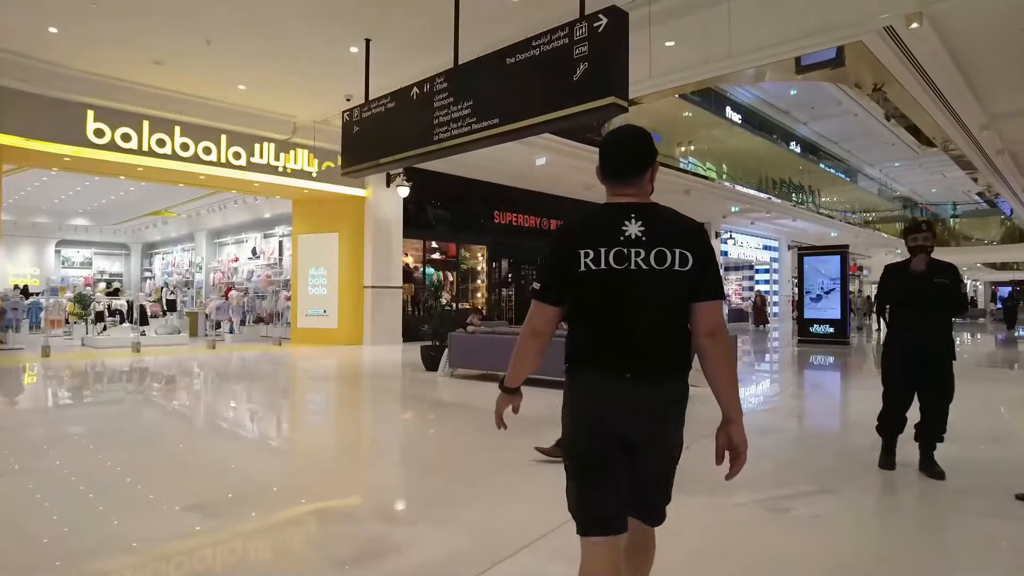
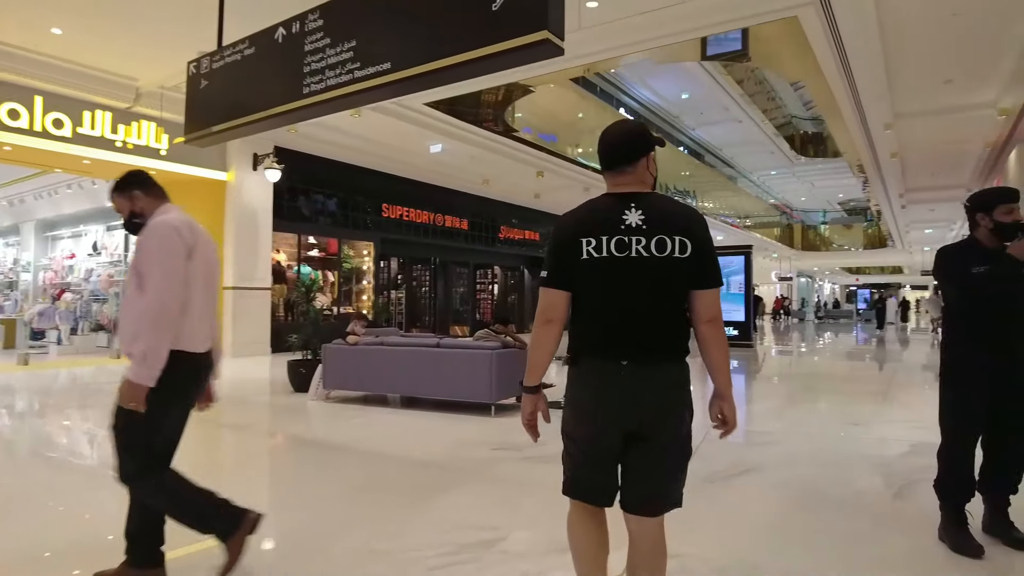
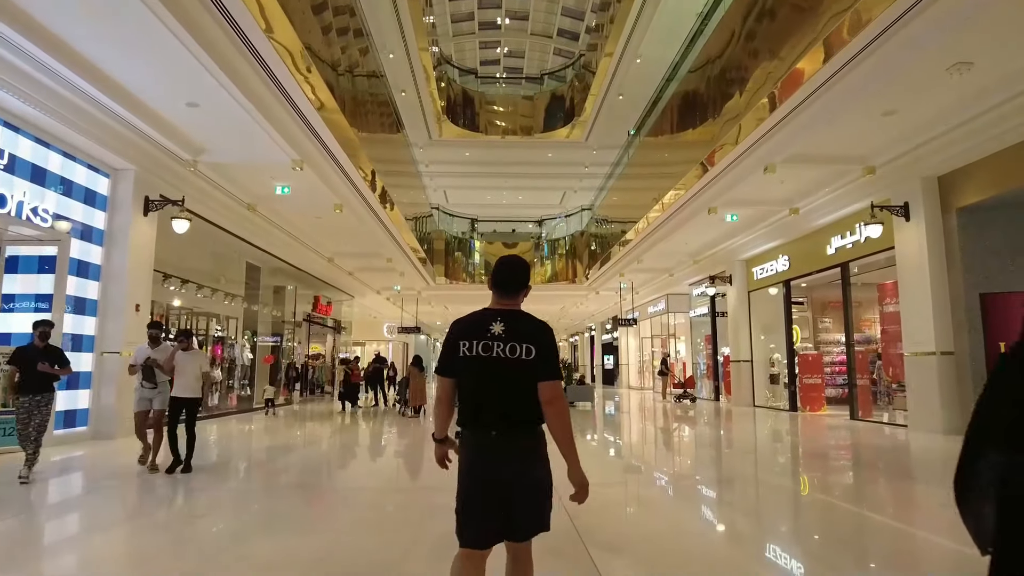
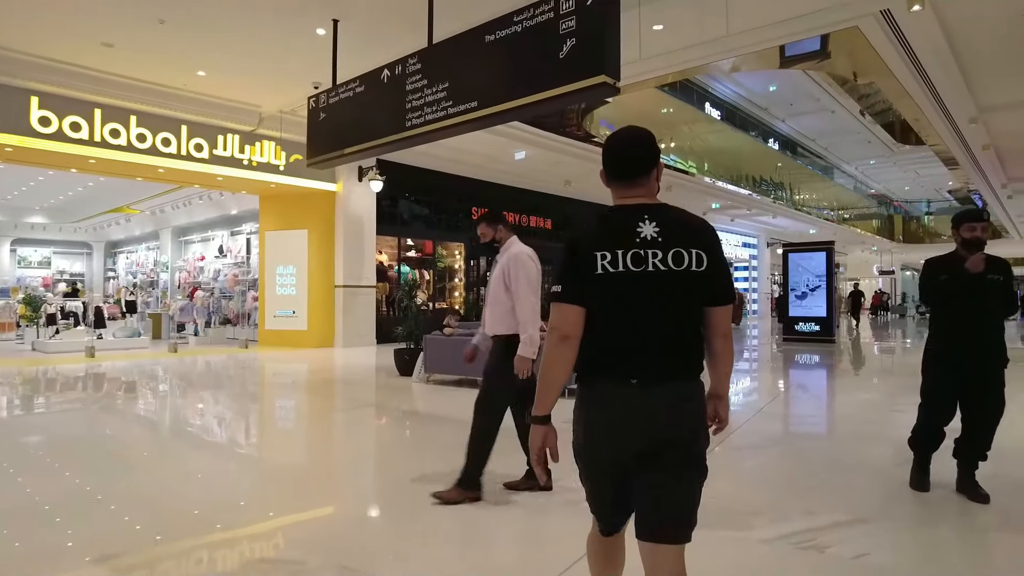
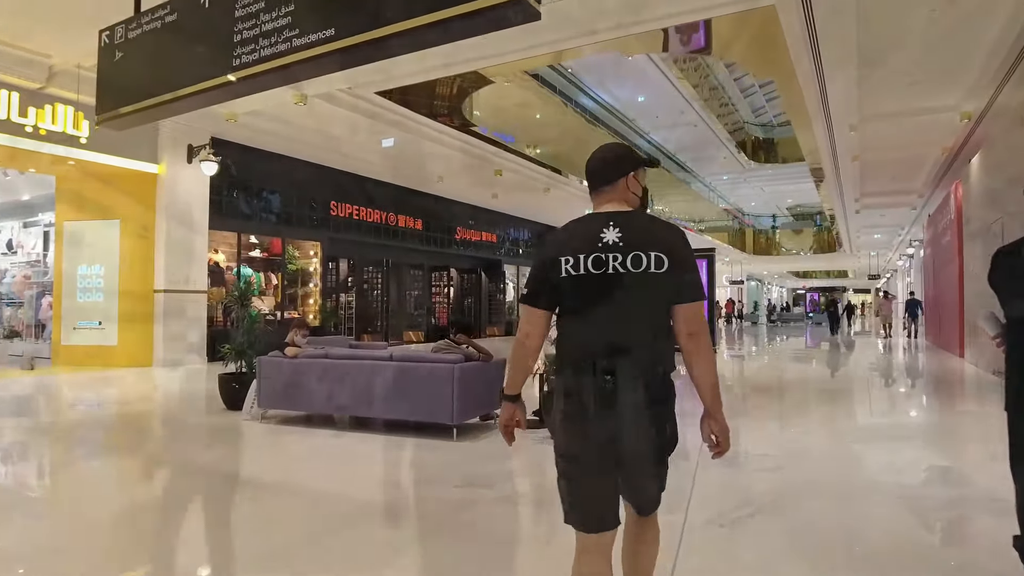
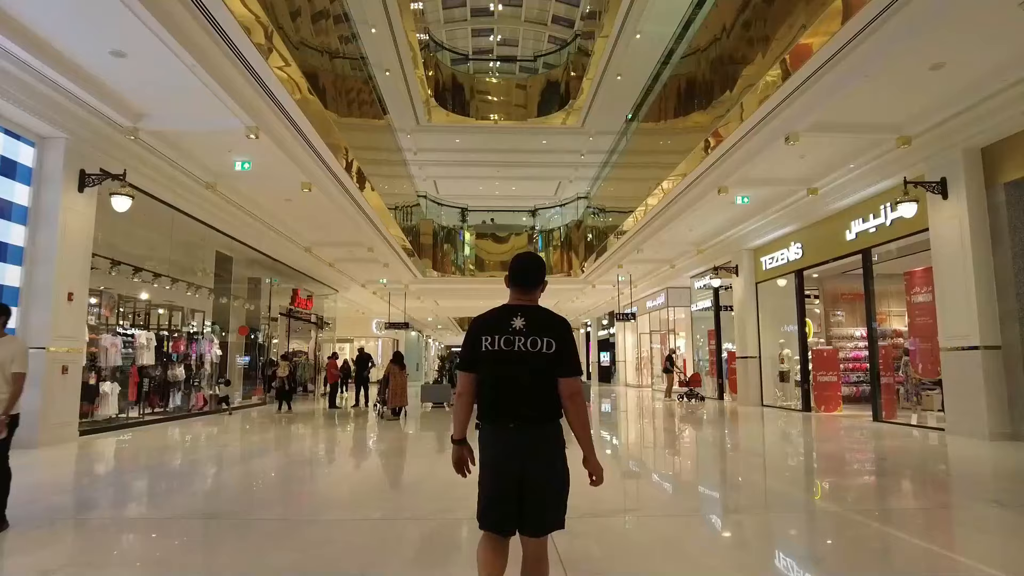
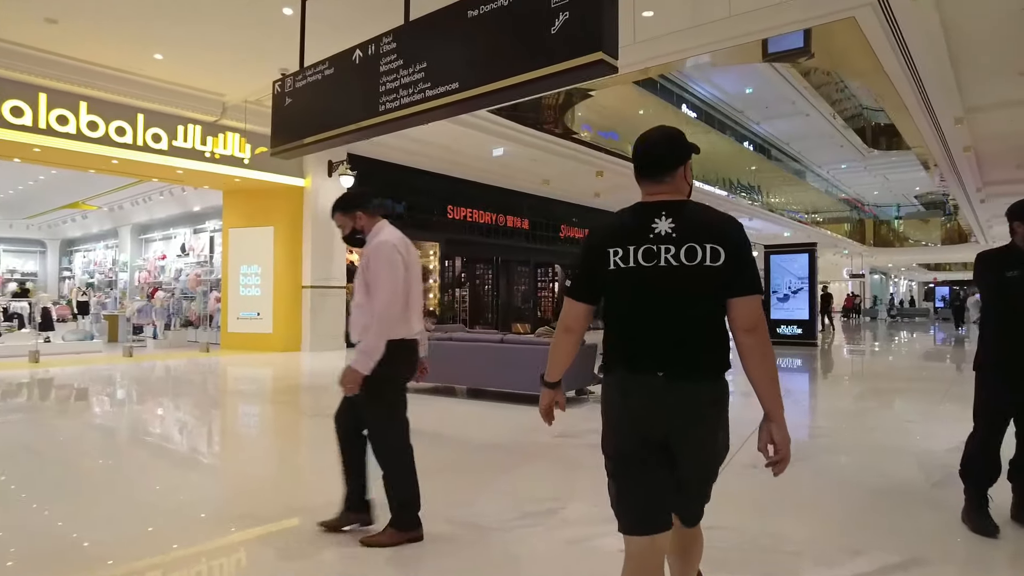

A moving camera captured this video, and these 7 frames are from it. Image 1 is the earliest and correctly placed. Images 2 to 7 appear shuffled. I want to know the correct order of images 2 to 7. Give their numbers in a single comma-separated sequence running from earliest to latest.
4, 7, 2, 5, 3, 6
